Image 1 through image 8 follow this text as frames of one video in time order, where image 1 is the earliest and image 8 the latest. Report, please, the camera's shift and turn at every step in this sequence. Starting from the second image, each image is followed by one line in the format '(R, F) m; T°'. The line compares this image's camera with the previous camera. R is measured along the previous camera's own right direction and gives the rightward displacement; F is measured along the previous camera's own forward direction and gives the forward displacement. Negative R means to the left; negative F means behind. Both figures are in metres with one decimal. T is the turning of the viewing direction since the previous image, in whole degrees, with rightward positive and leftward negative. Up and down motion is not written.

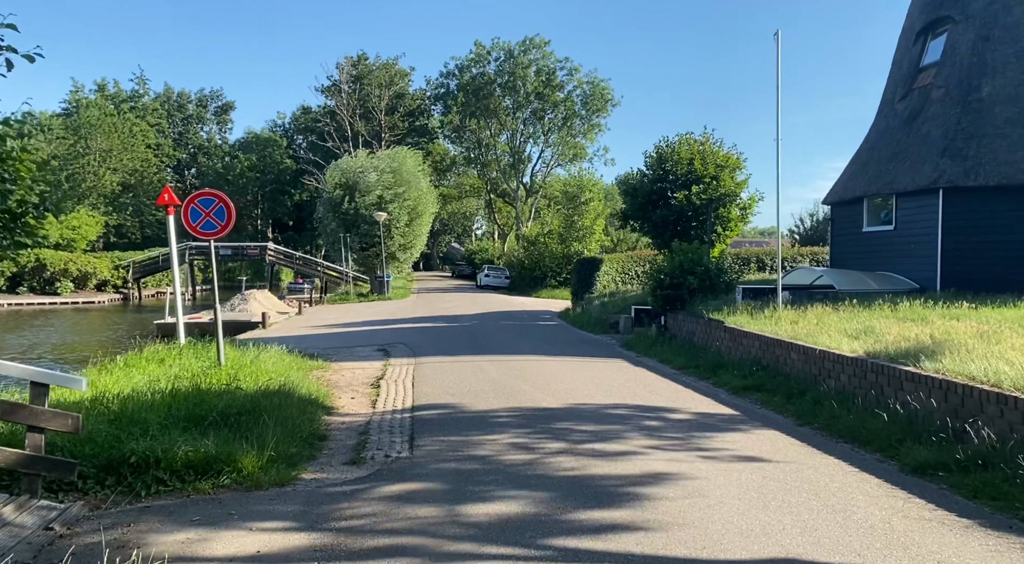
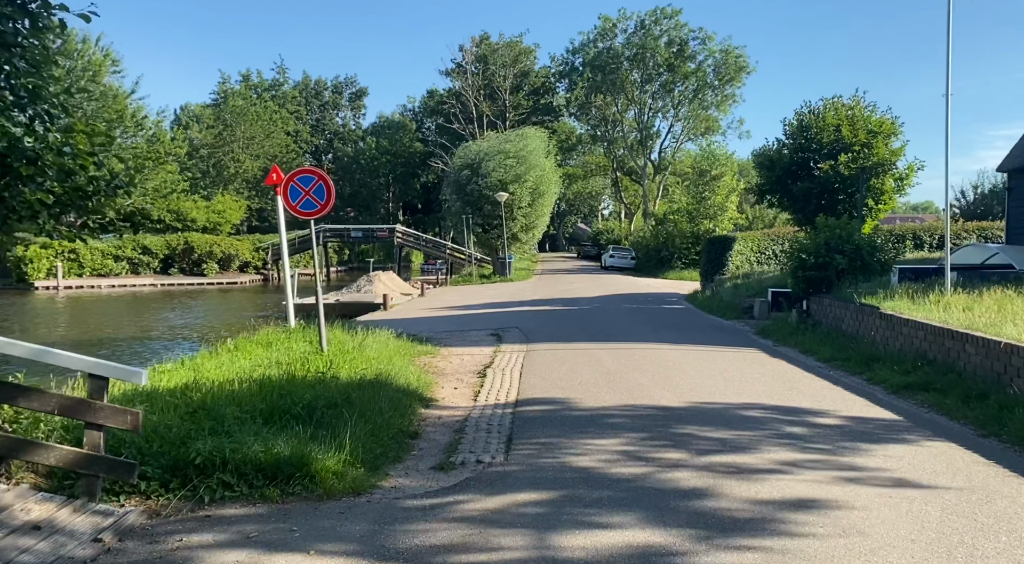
(+0.1, +1.0) m; -9°
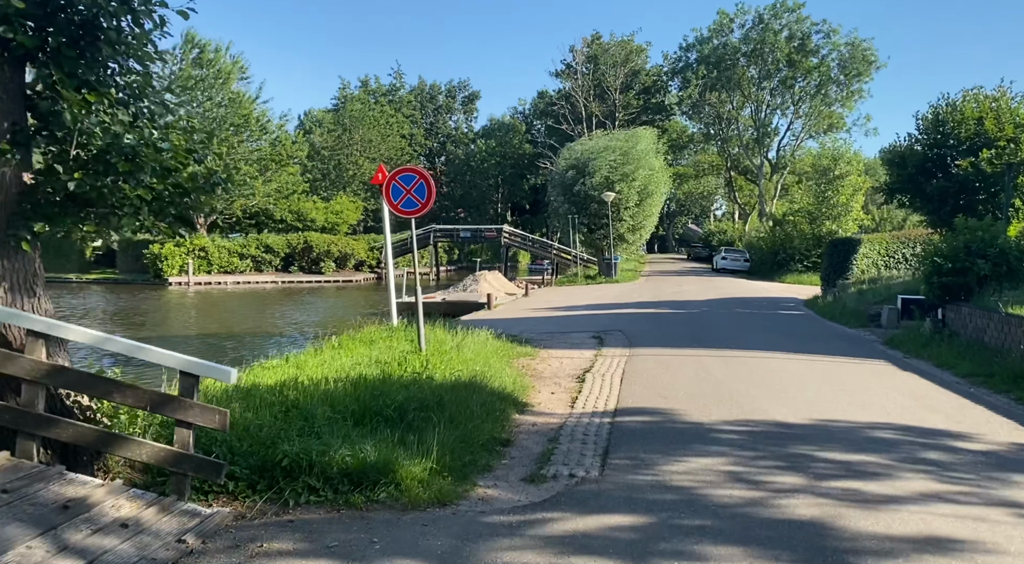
(+0.1, +0.4) m; -8°
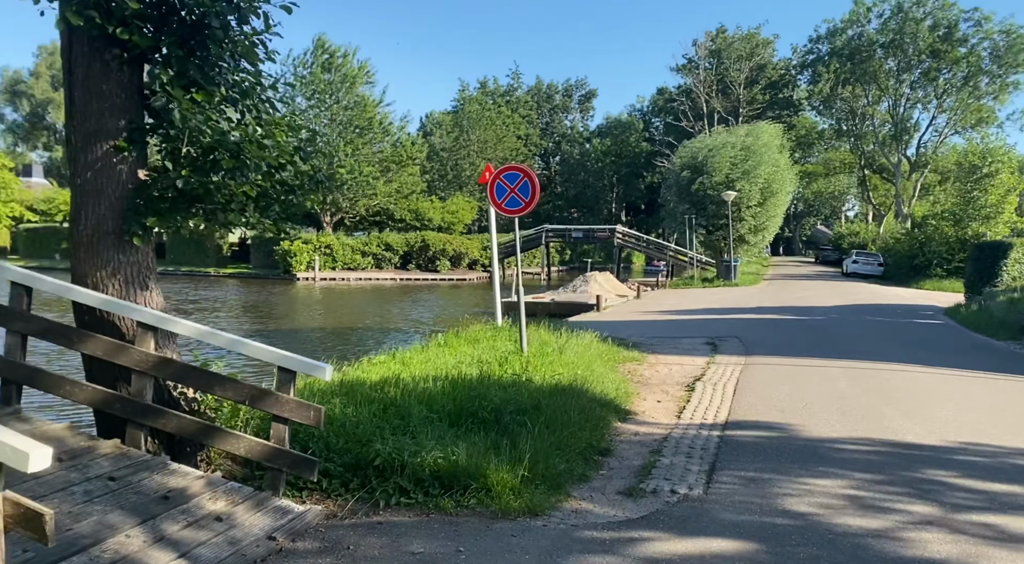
(+0.1, +0.2) m; -8°
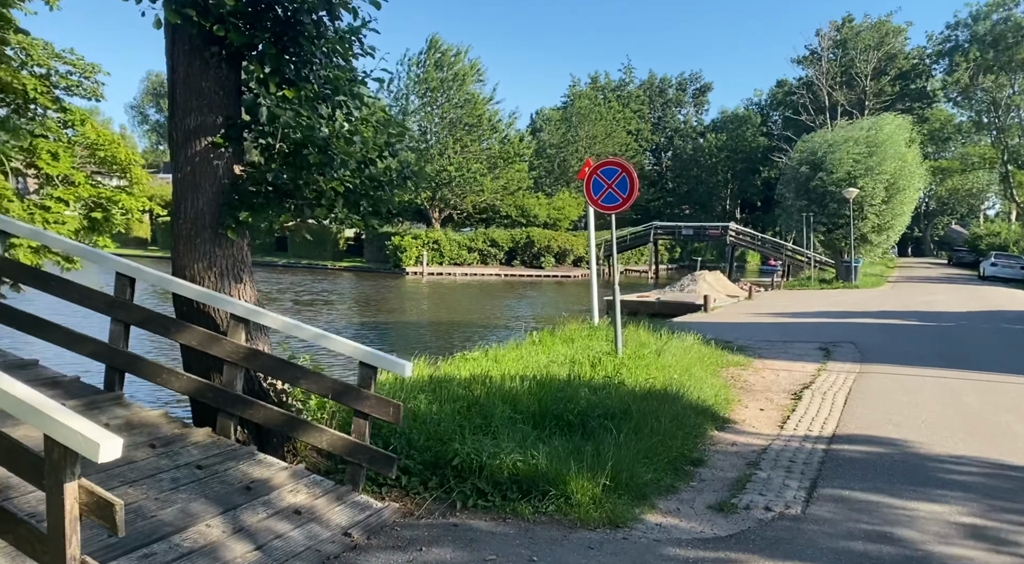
(+0.2, +0.2) m; -8°
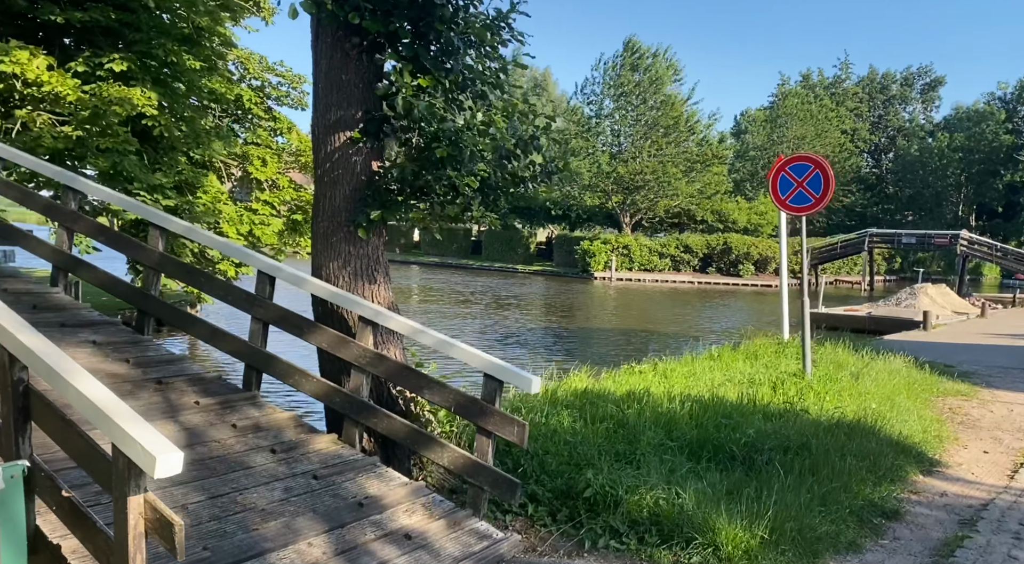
(+0.3, +0.7) m; -14°
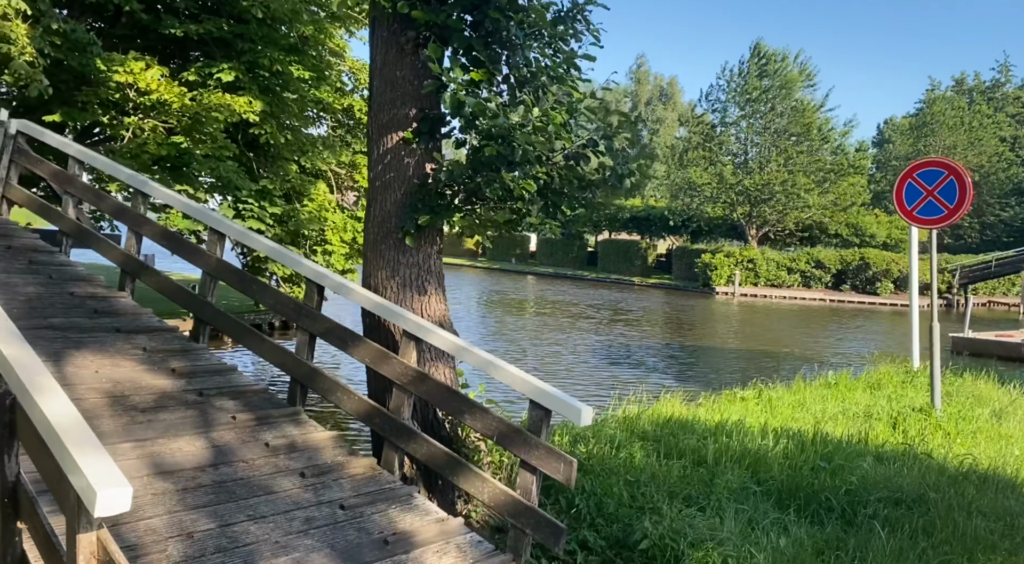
(+0.4, +0.6) m; -9°
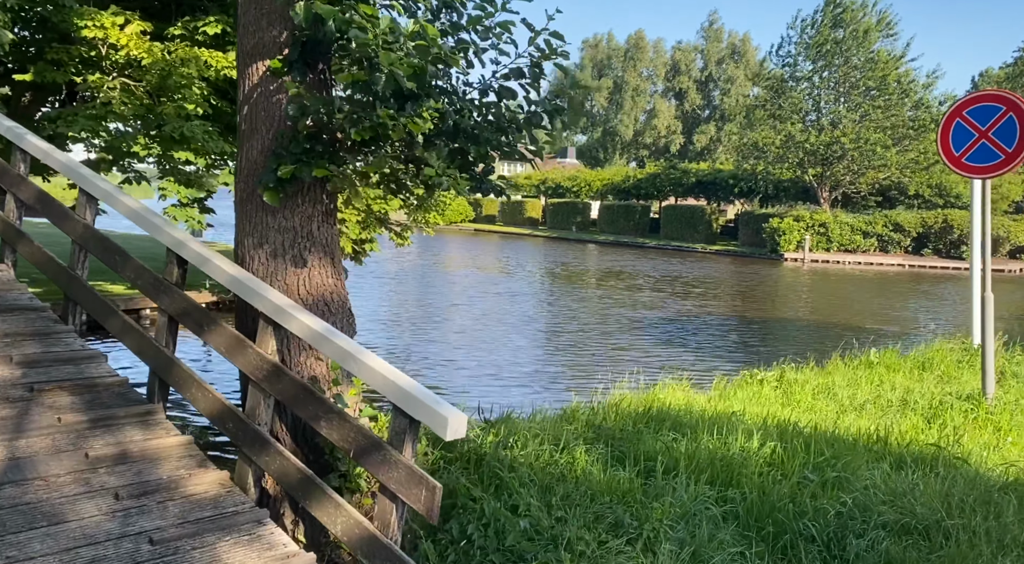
(+0.9, +1.1) m; -5°
